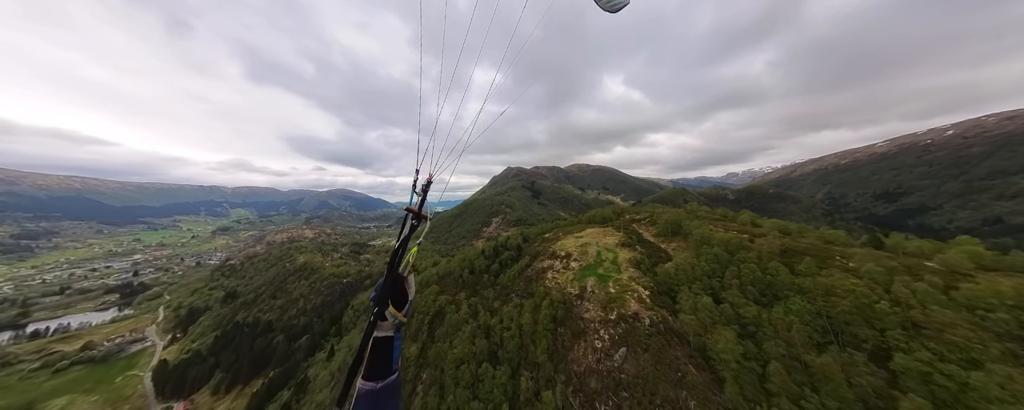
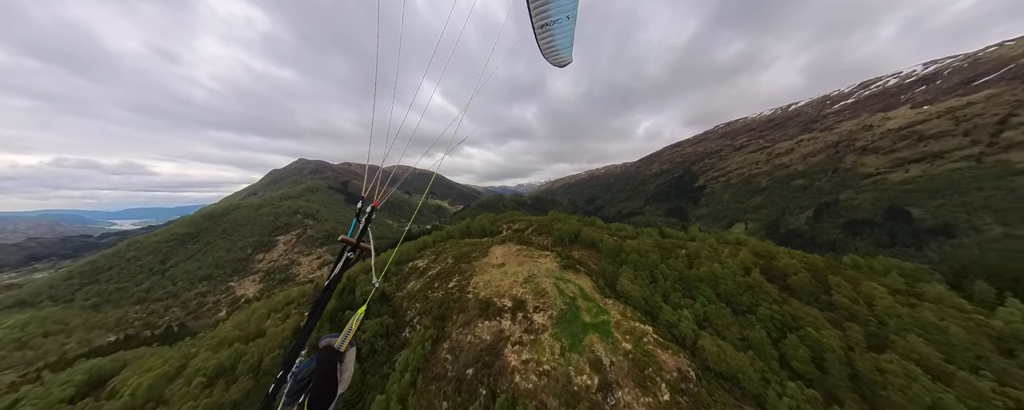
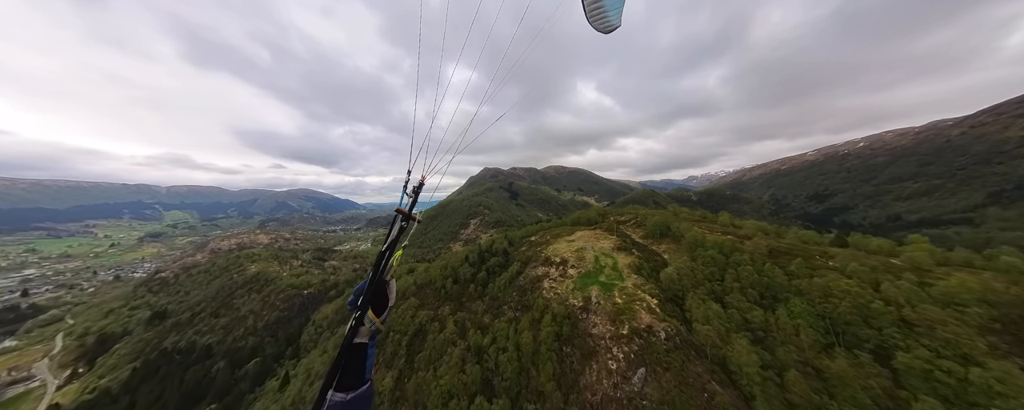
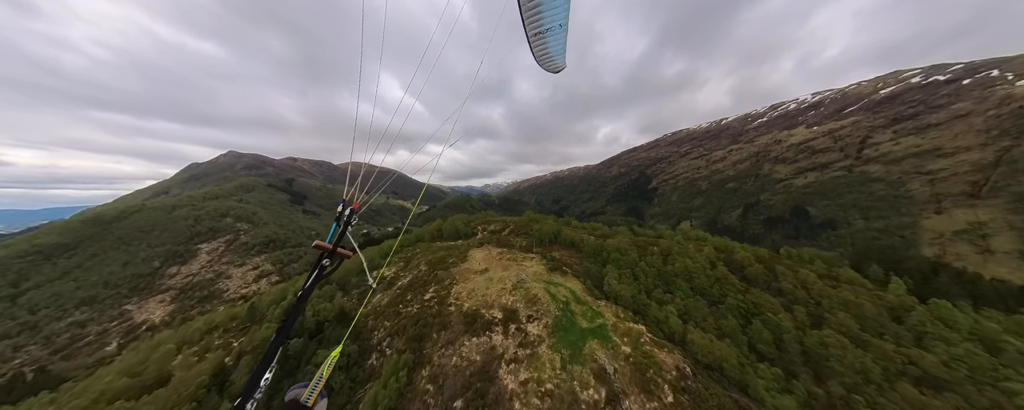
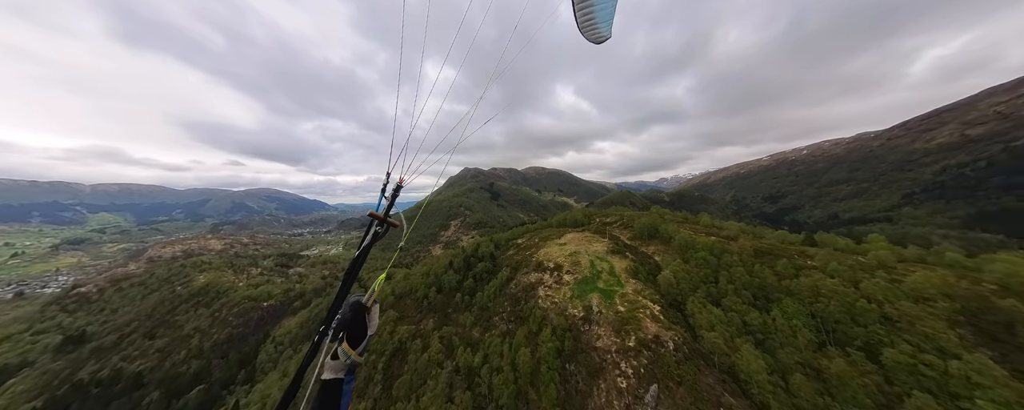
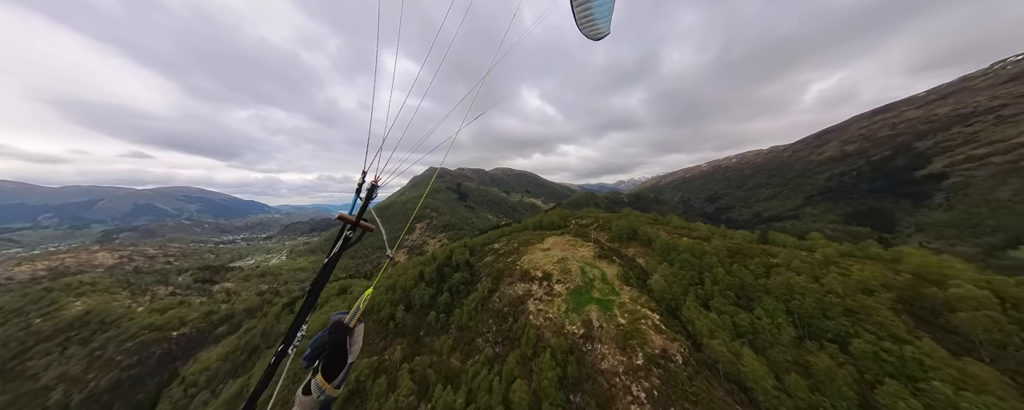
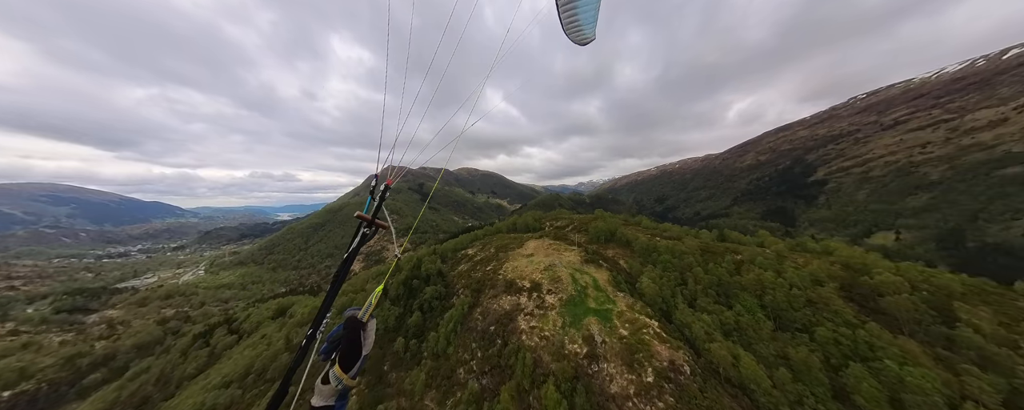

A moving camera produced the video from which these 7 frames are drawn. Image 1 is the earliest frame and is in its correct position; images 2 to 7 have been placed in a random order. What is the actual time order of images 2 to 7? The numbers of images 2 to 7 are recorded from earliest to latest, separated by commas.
3, 5, 6, 7, 2, 4
